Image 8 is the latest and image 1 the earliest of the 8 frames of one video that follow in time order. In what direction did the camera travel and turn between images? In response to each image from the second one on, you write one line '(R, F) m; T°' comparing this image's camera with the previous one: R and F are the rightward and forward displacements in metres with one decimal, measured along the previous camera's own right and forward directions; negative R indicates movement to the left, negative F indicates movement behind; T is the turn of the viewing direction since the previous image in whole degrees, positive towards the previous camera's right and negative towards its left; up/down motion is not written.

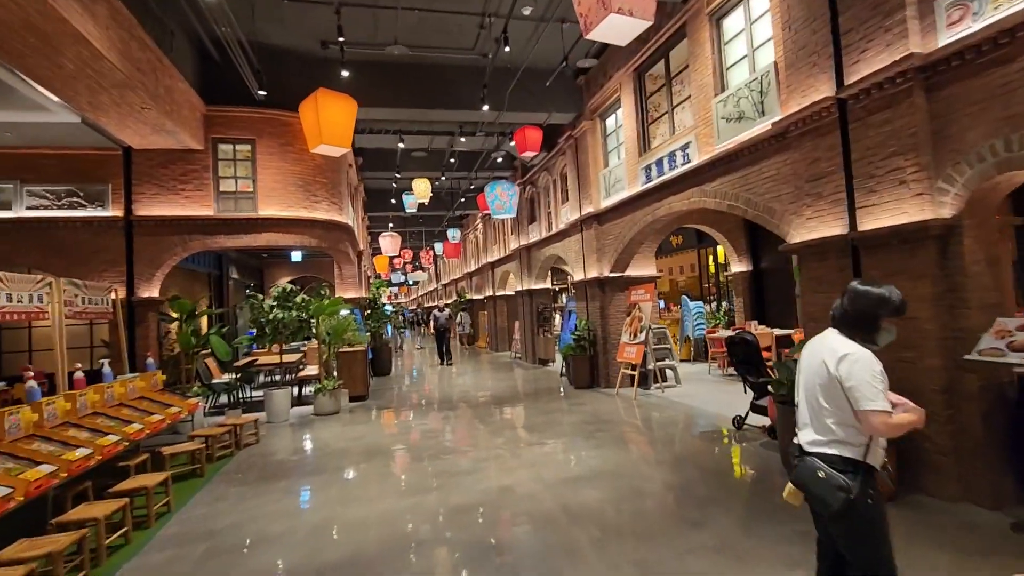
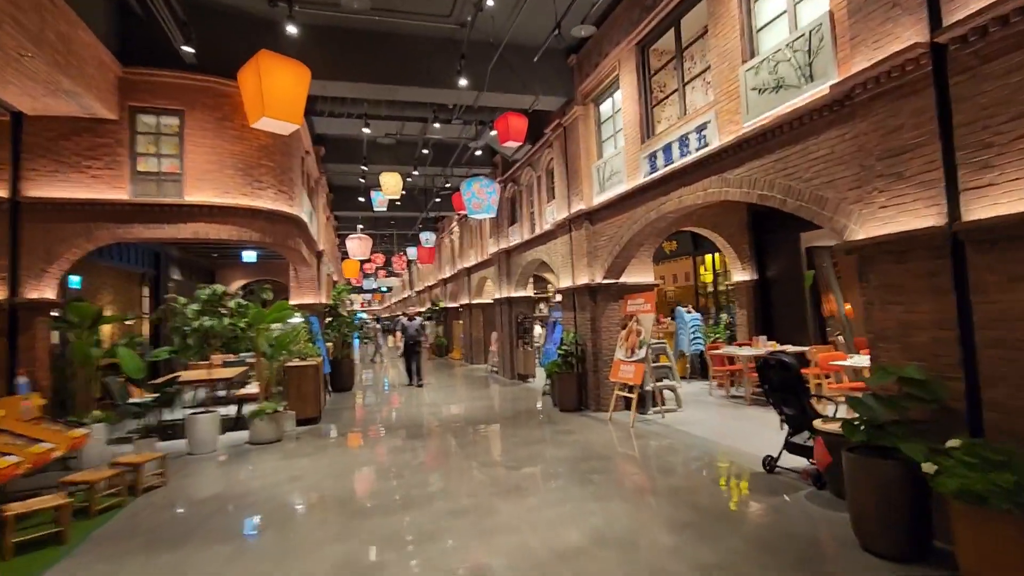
(0.0, +1.2) m; +3°
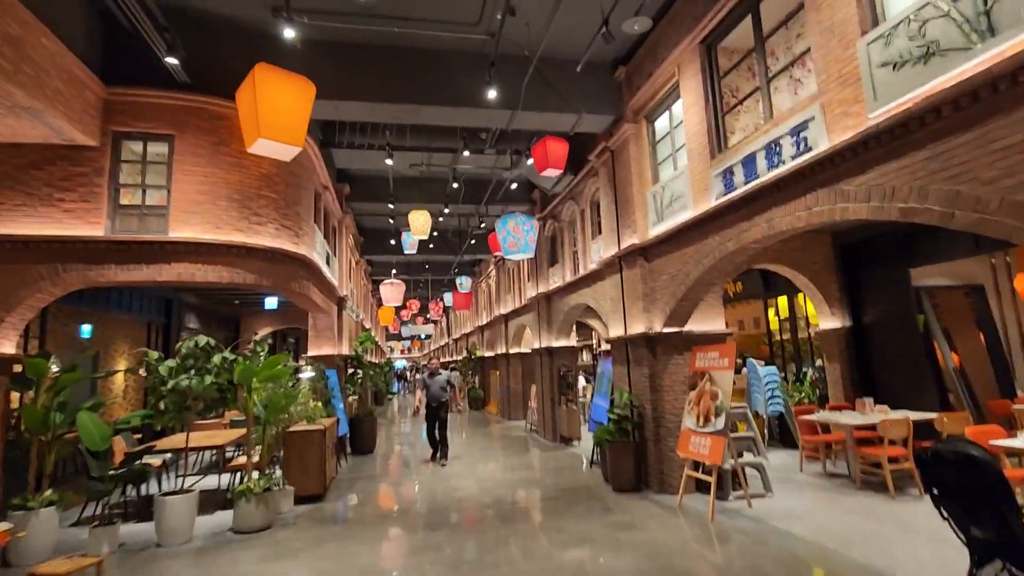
(0.0, +1.3) m; -4°
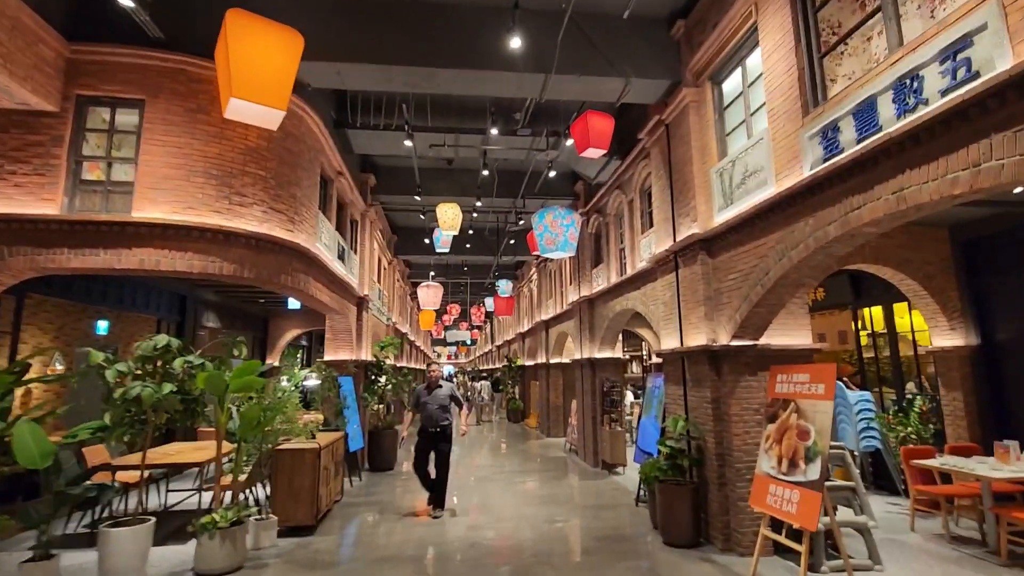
(+0.2, +1.2) m; -5°
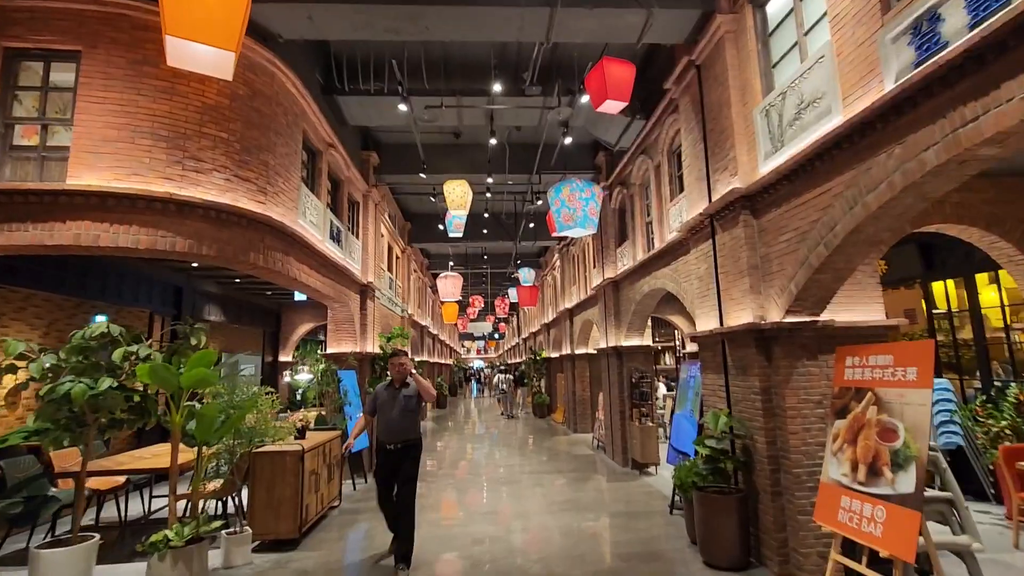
(+0.2, +0.9) m; -3°
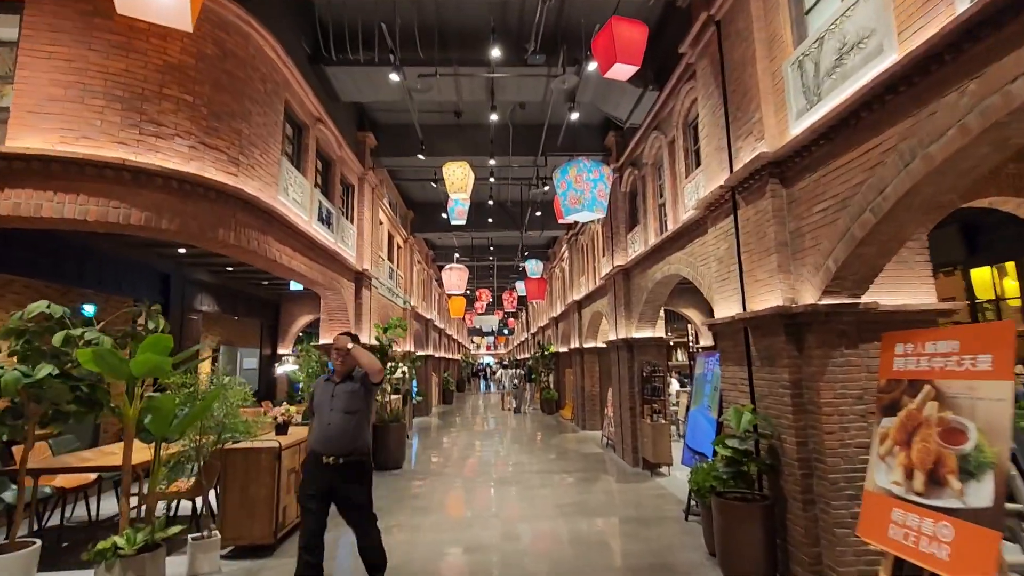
(+0.1, +0.5) m; -1°
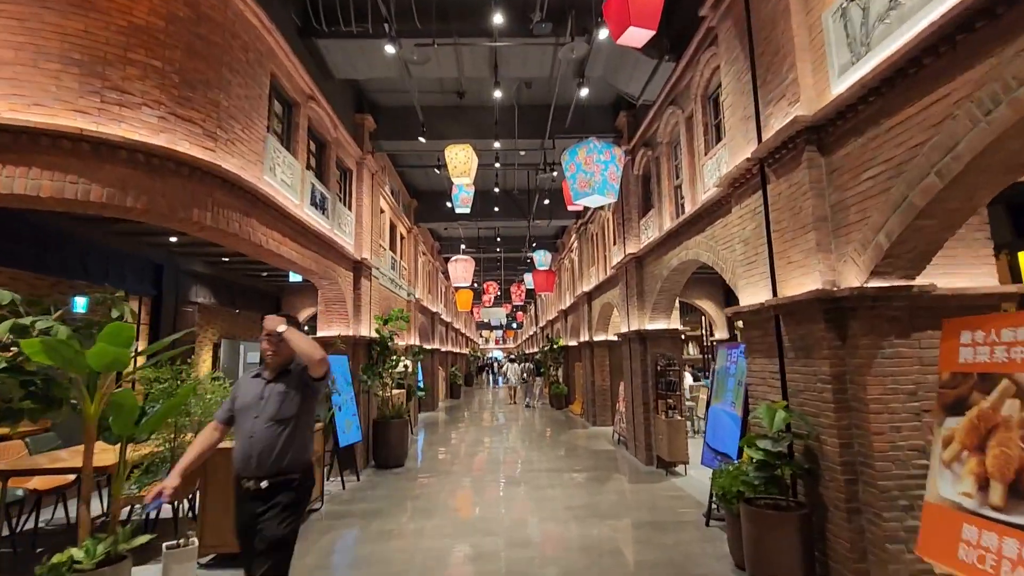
(0.0, +0.4) m; -1°
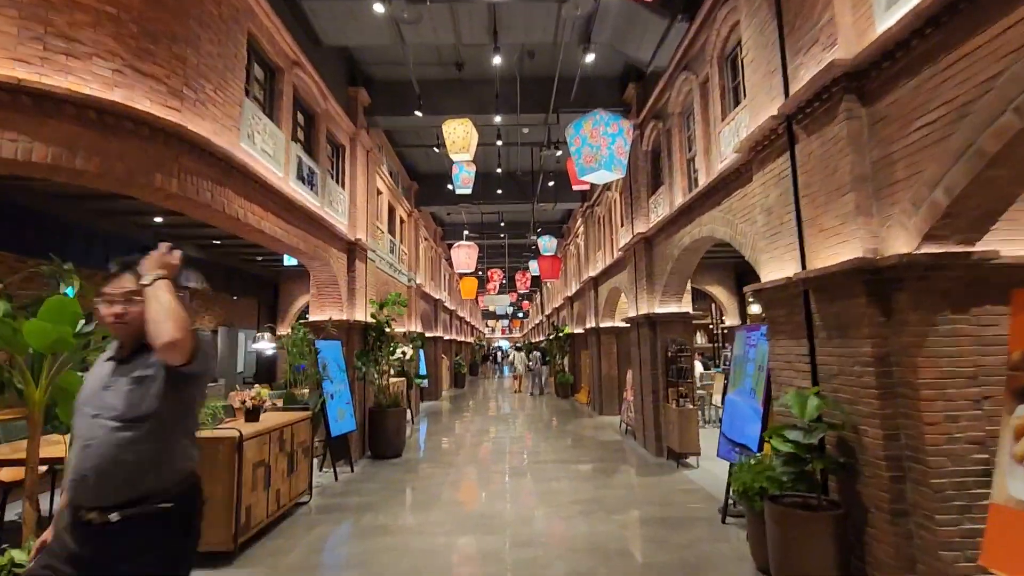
(+0.1, +0.4) m; -1°
